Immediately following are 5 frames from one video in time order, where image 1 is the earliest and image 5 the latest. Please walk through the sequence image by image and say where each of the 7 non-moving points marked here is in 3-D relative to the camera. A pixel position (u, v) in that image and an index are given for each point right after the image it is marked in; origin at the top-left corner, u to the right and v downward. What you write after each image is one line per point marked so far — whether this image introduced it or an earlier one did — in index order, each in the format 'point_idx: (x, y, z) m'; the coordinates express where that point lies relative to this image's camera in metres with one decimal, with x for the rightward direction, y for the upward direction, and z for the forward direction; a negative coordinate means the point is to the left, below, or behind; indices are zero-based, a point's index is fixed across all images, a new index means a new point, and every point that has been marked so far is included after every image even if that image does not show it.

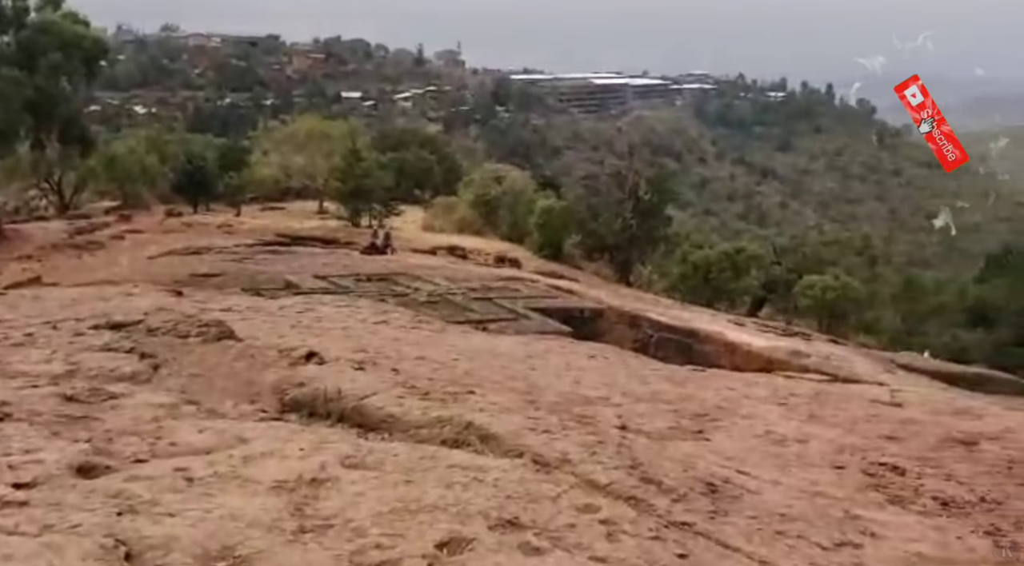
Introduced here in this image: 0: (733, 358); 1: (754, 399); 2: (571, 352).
0: (+3.4, -1.1, +15.0) m
1: (+2.4, -1.2, +9.6) m
2: (+0.8, -0.9, +12.4) m
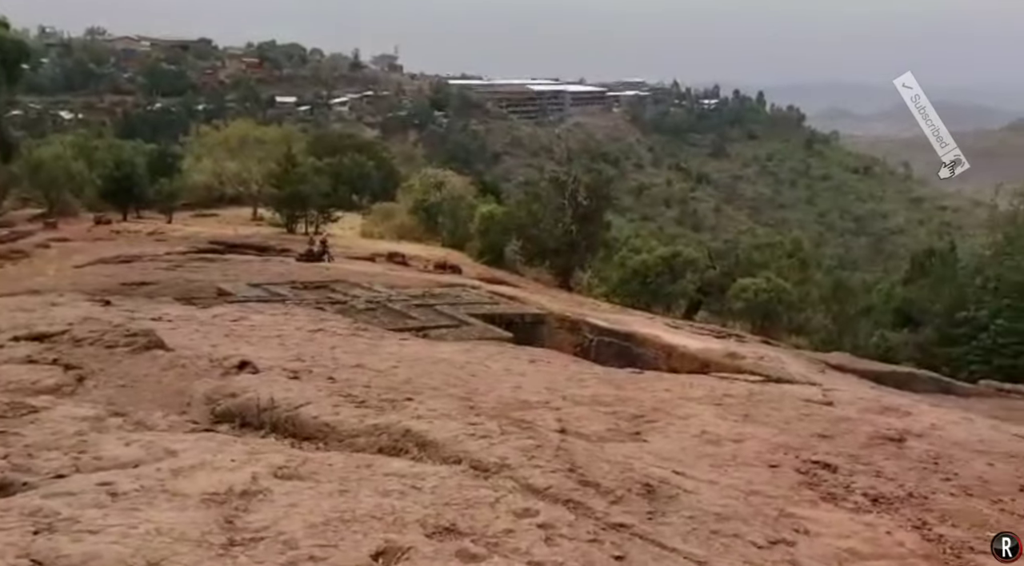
0: (+2.4, -1.2, +15.2) m
1: (+1.8, -1.2, +9.7) m
2: (0.0, -1.0, +12.4) m
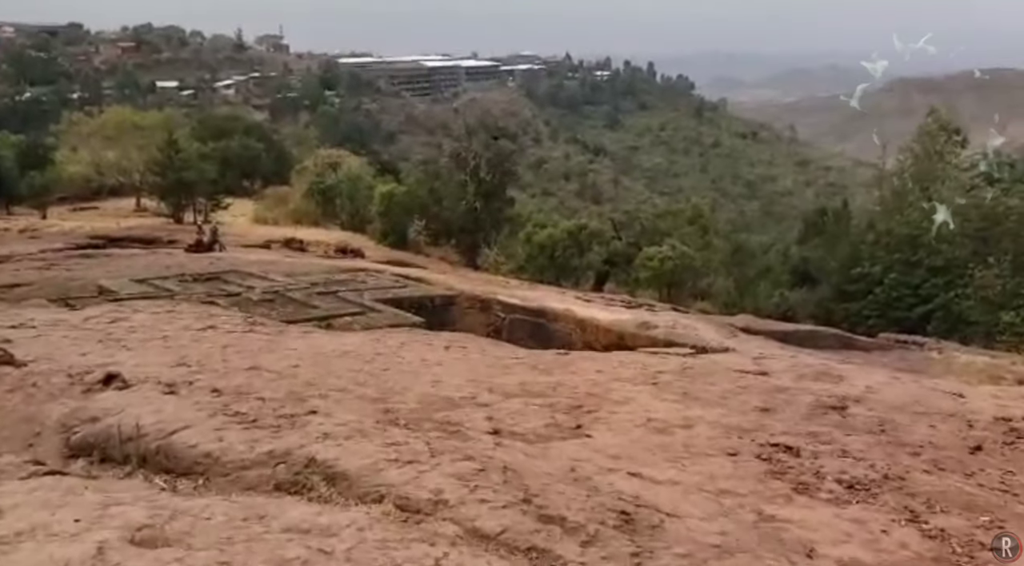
0: (+1.1, -0.8, +14.4) m
1: (+1.0, -0.9, +8.9) m
2: (-1.1, -0.7, +11.4) m
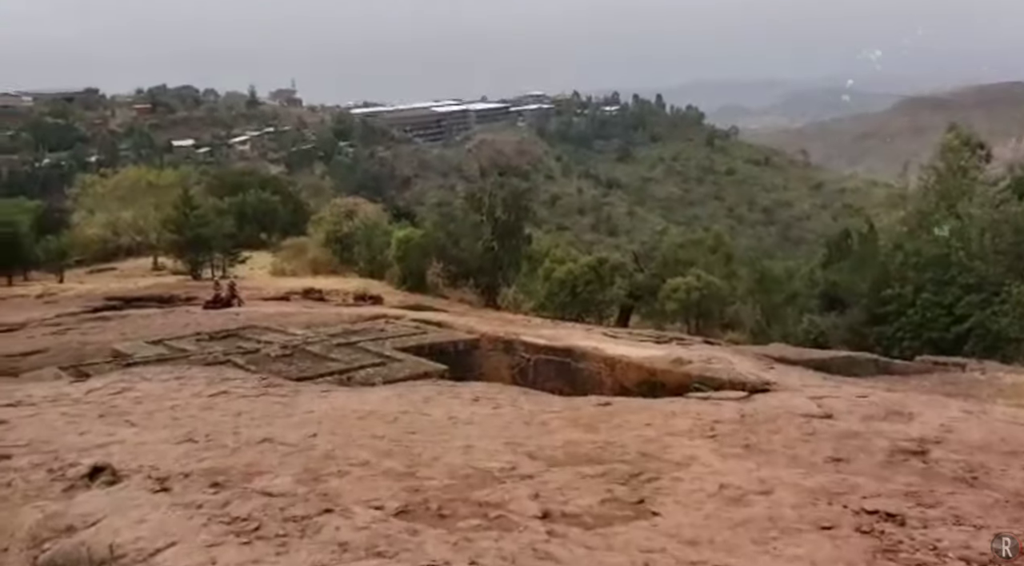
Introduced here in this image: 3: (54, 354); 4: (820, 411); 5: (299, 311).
0: (+1.5, -1.3, +13.5) m
1: (+1.4, -1.3, +8.0) m
2: (-0.7, -1.3, +10.5) m
3: (-7.5, -1.2, +15.6) m
4: (+3.1, -1.3, +9.6) m
5: (-4.3, -0.6, +18.9) m
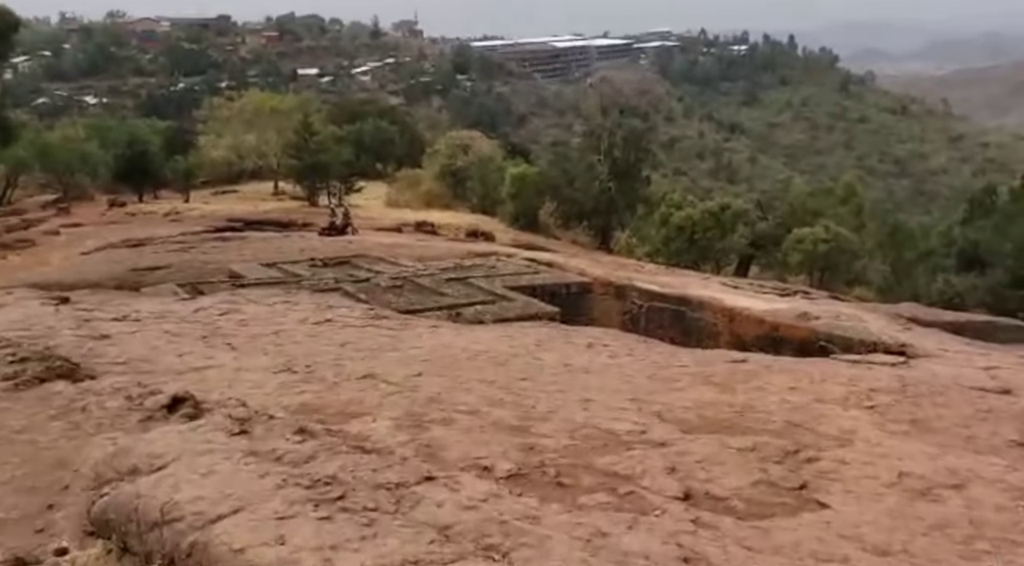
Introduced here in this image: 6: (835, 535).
0: (+3.1, -0.6, +12.4) m
1: (+2.3, -0.9, +7.0) m
2: (+0.6, -0.6, +9.7) m
3: (-5.6, +0.2, +15.5) m
4: (+4.2, -0.9, +8.3) m
5: (-1.9, +0.8, +18.4) m
6: (+1.3, -1.0, +3.9) m
